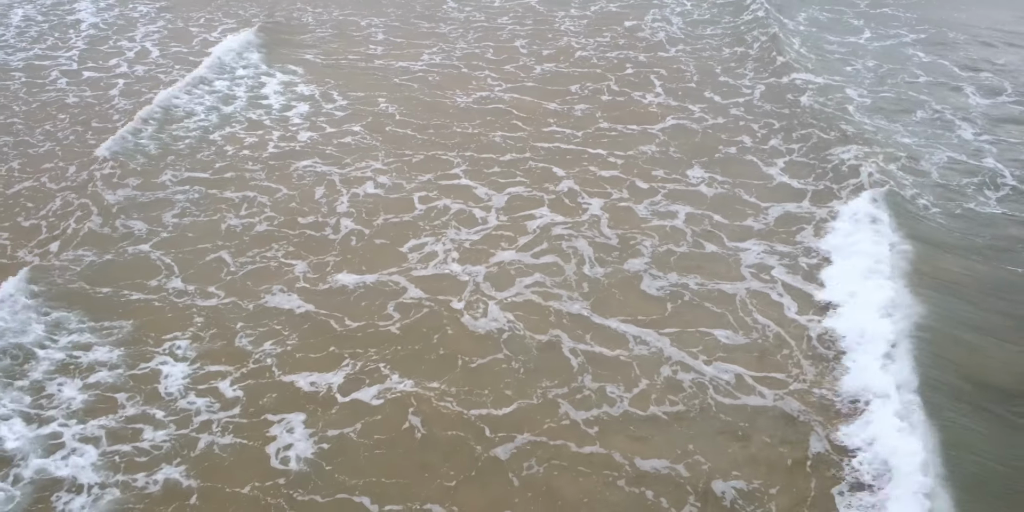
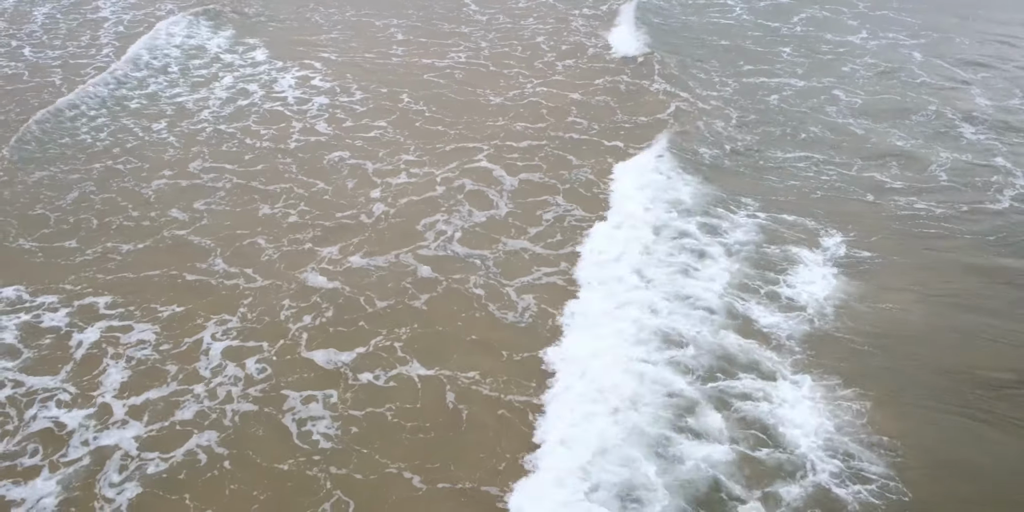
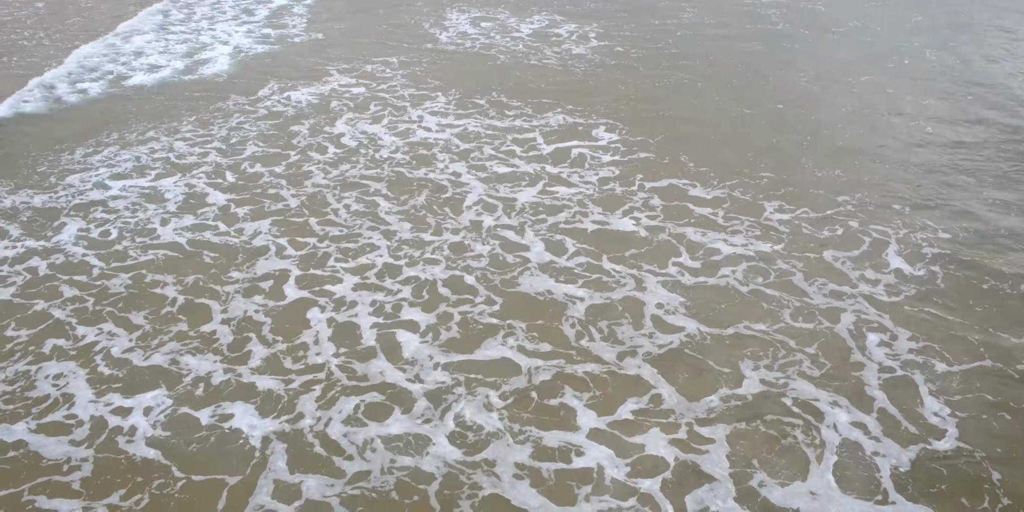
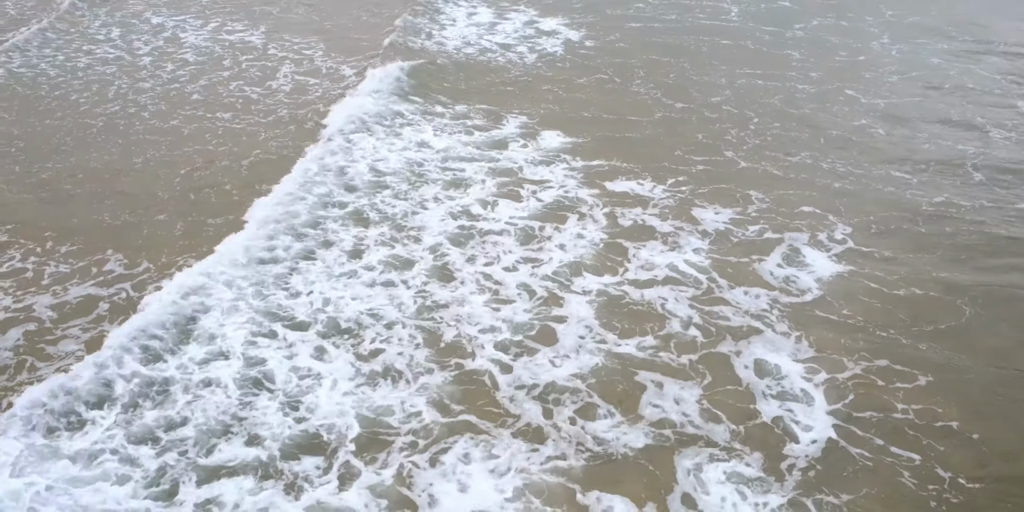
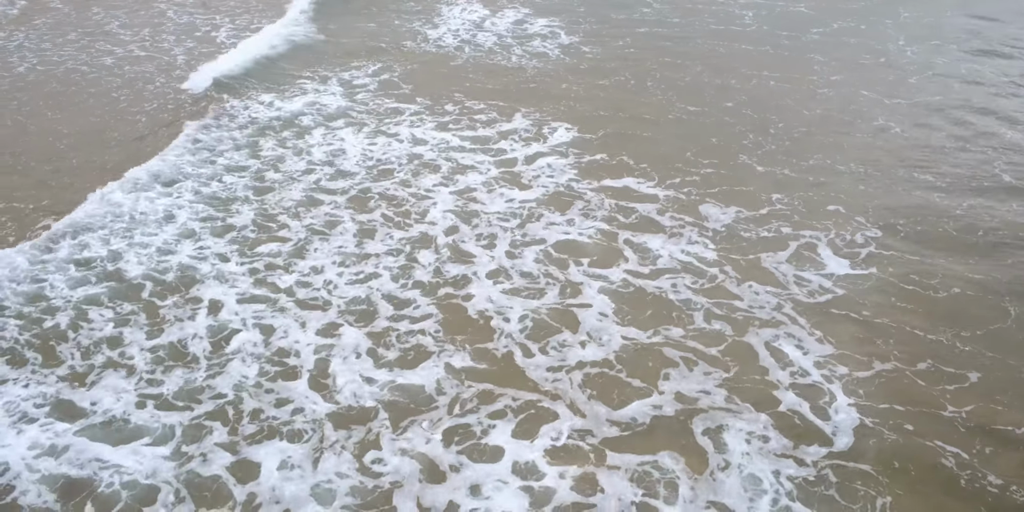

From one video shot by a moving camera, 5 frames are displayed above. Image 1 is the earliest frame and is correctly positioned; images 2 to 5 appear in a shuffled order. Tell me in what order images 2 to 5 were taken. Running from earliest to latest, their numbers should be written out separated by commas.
2, 4, 5, 3
